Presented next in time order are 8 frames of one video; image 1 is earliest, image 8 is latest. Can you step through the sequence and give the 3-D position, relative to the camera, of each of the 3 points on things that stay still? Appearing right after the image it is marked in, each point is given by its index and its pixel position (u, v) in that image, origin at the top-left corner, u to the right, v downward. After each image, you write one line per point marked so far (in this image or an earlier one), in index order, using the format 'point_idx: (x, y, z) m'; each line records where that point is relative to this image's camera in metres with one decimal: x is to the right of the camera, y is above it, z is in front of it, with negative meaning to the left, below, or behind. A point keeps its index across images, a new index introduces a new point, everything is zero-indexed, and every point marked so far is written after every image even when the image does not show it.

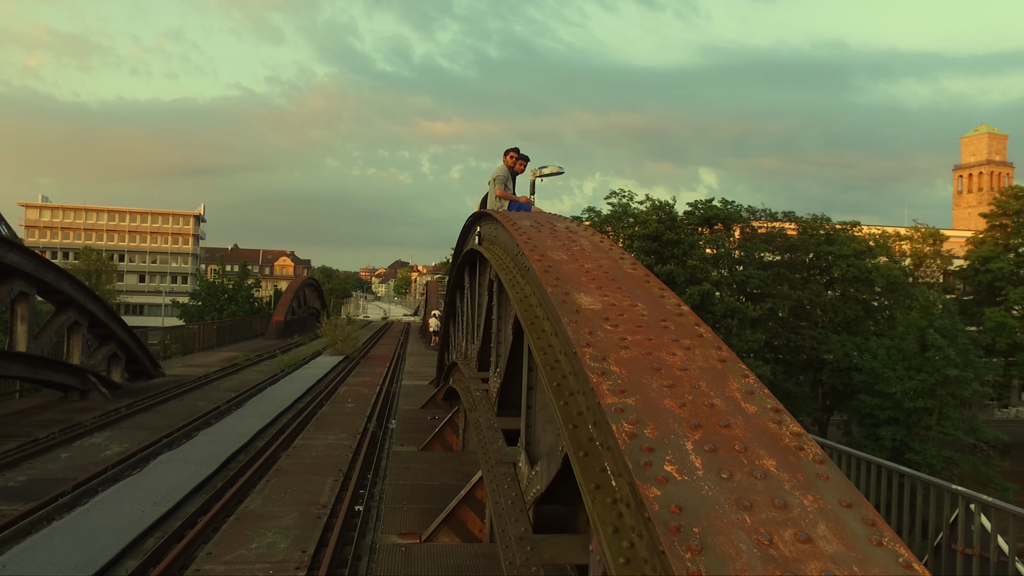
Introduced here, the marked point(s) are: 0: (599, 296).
0: (+0.2, 0.0, +2.2) m
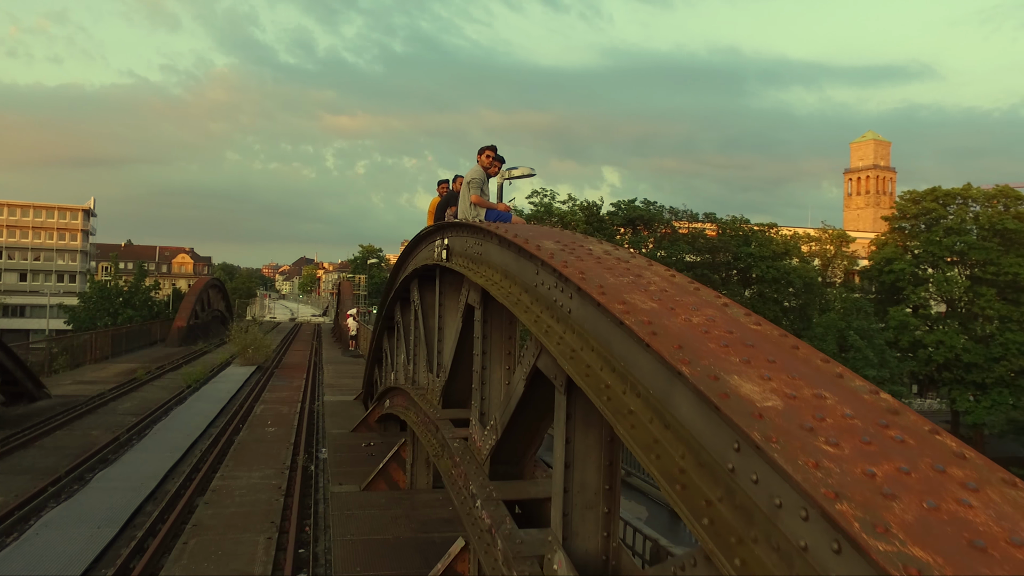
0: (+0.5, -0.2, +1.4) m
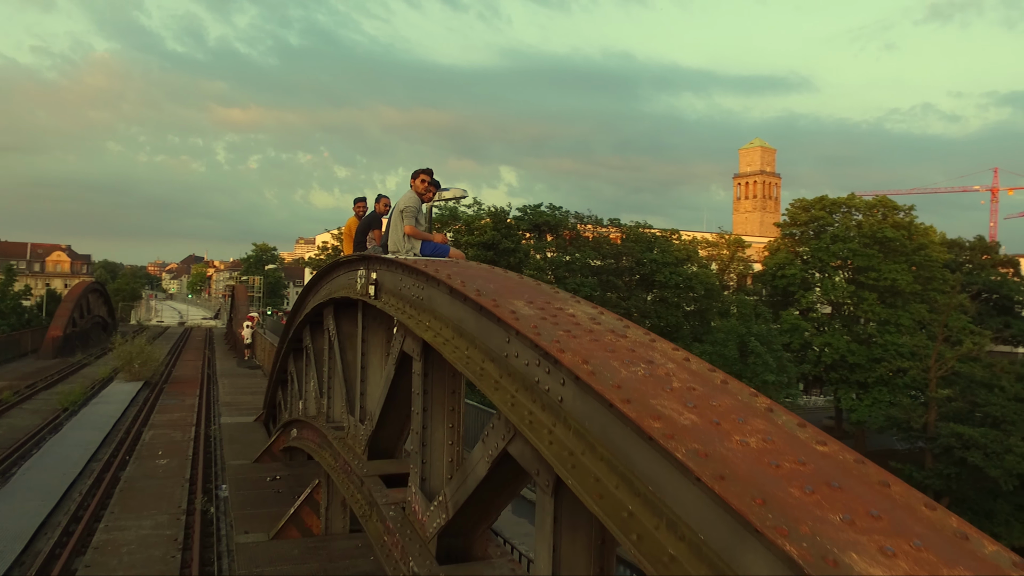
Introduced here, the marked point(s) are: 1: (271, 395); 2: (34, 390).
0: (+0.5, -0.4, +1.1) m
1: (-2.9, -1.3, +9.3) m
2: (-8.2, -1.8, +13.4) m
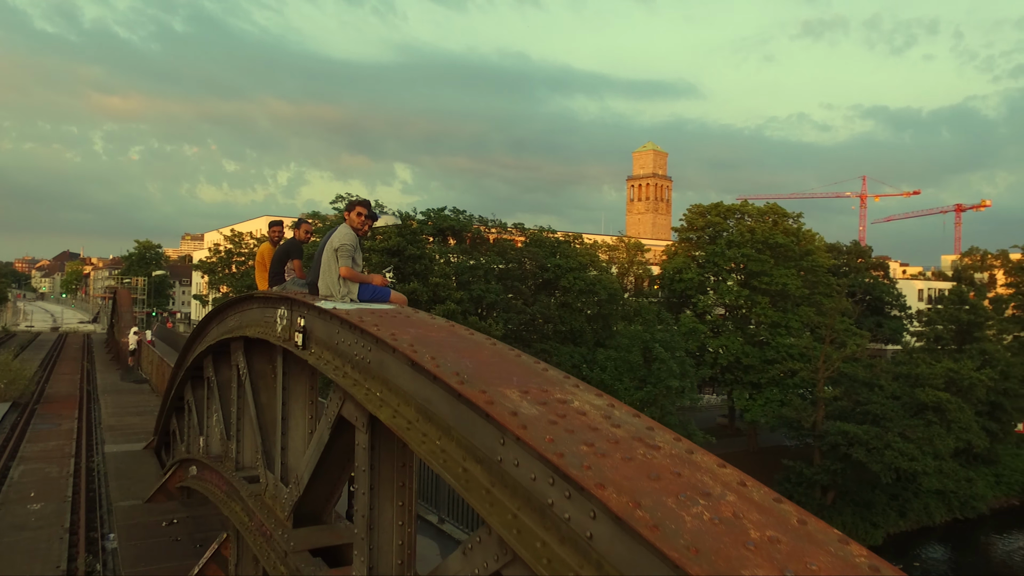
0: (+0.6, -0.6, +0.7) m
1: (-3.8, -1.5, +8.5) m
2: (-9.6, -1.9, +11.9) m
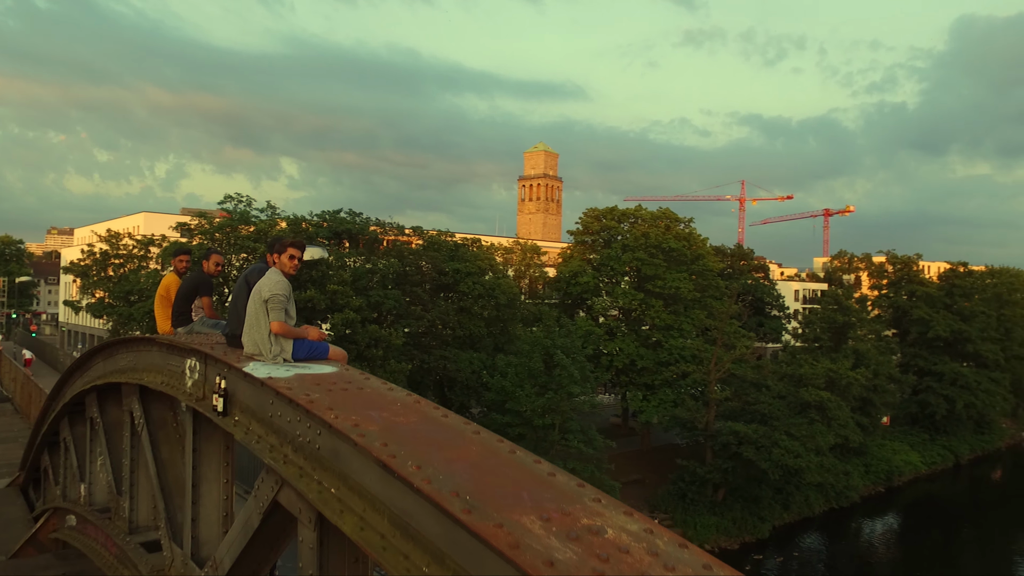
0: (+0.8, -0.8, +0.5) m
1: (-4.6, -1.7, +7.6) m
2: (-10.9, -2.1, +10.1) m
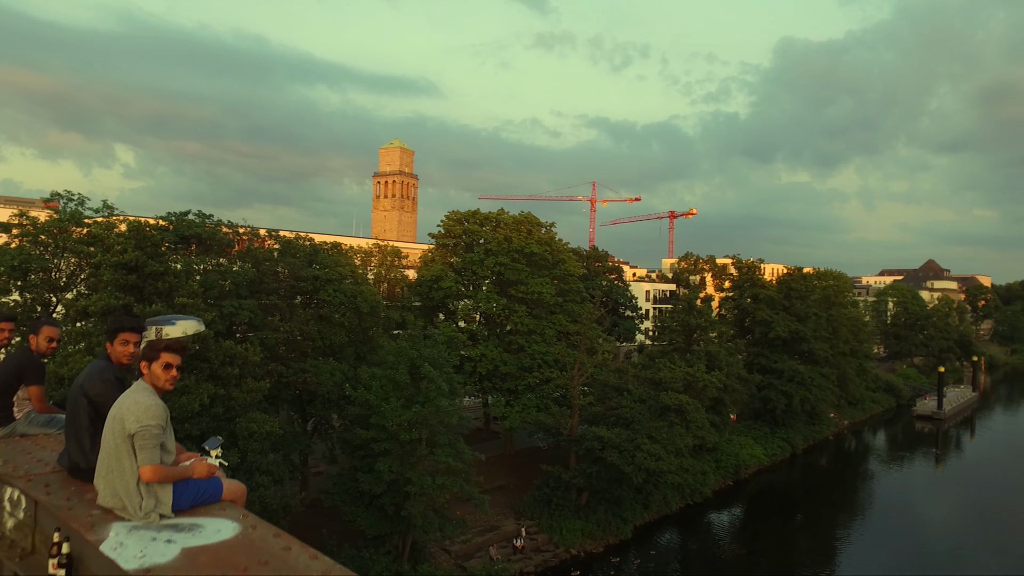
0: (+1.1, -1.1, 0.0) m
1: (-5.5, -1.9, +6.0) m
2: (-12.1, -2.4, +7.3) m
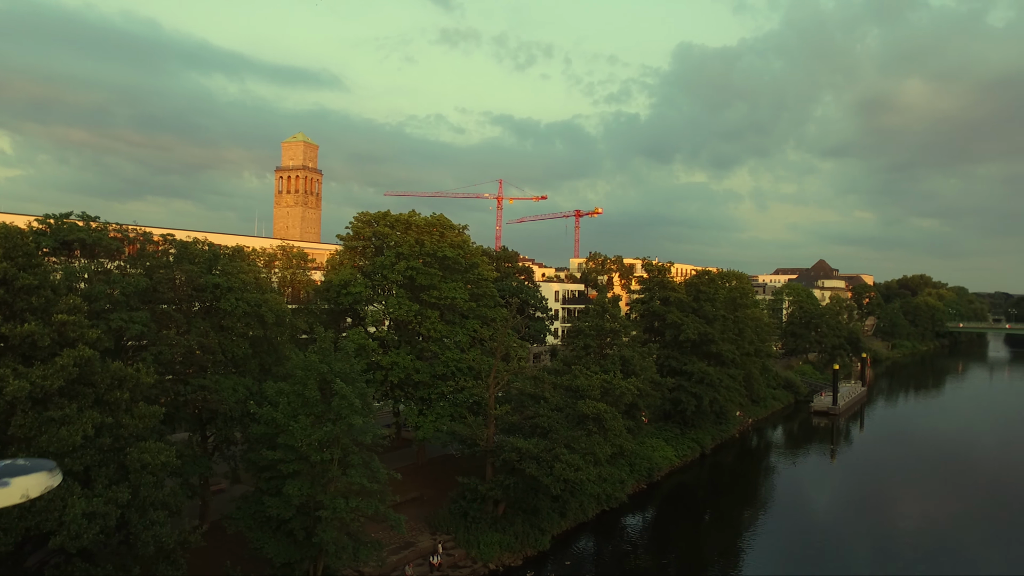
0: (+1.5, -1.4, -0.7) m
1: (-5.8, -2.3, +4.5) m
2: (-12.5, -2.8, +5.0) m
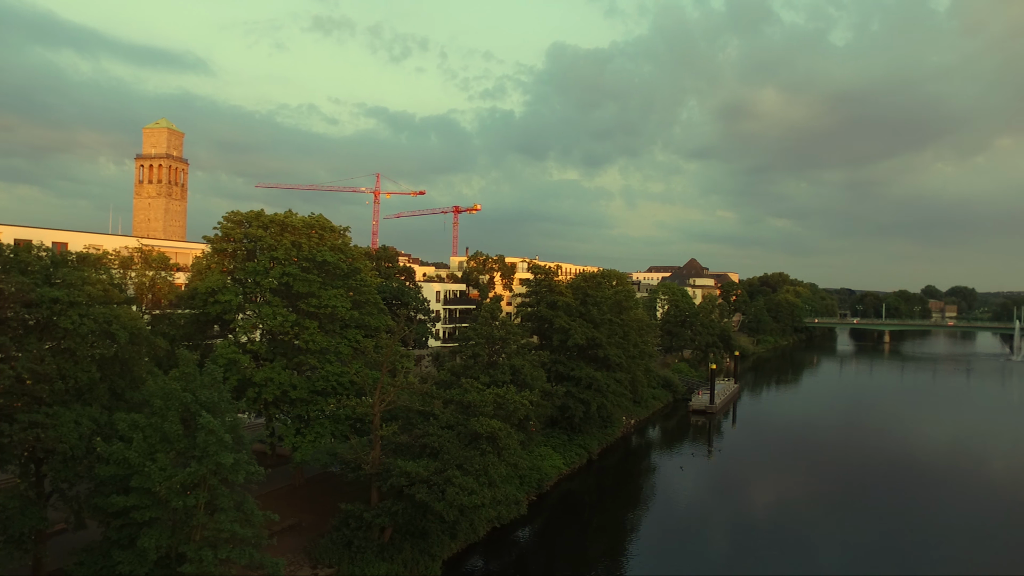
0: (+2.2, -2.0, -2.1) m
1: (-5.8, -2.8, +1.8) m
2: (-12.5, -3.3, +1.3) m
